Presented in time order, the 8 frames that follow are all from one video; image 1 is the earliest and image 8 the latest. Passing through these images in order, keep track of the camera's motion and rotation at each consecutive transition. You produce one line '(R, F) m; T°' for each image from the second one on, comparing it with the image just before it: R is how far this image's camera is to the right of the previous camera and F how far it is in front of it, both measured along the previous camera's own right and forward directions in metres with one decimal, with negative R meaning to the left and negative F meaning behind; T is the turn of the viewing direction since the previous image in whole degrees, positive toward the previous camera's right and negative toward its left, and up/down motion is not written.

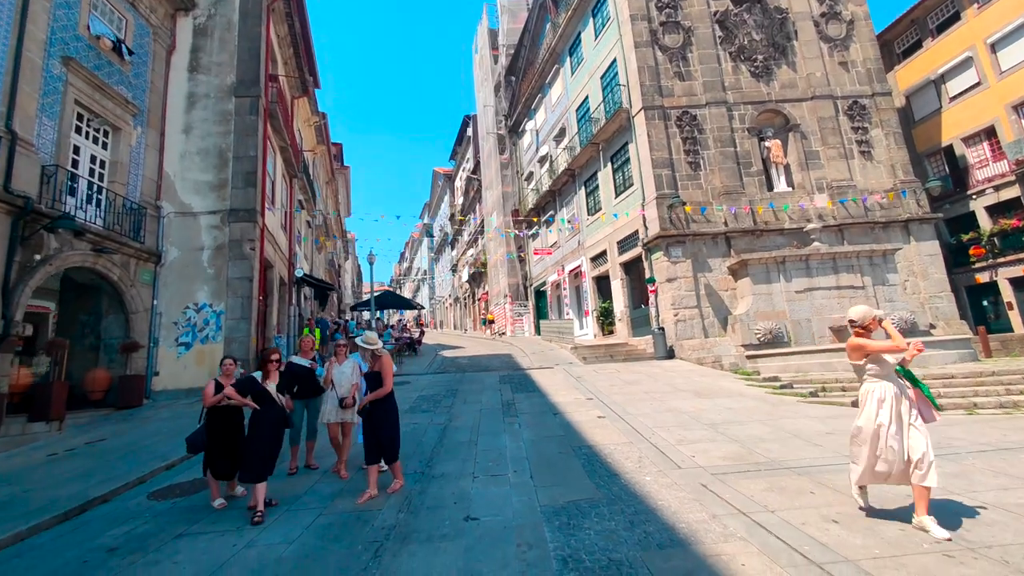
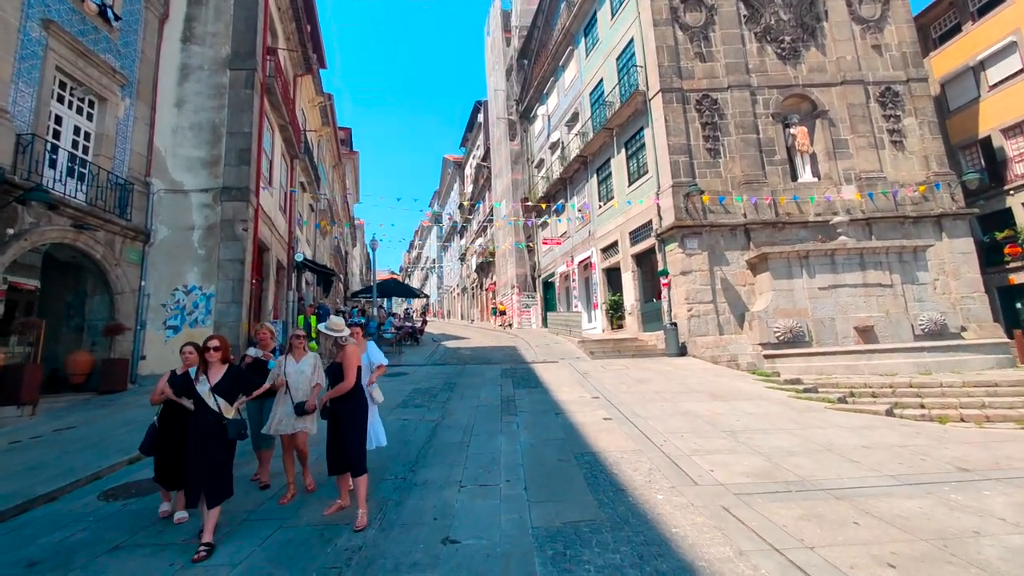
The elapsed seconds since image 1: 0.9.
(+0.1, +0.7) m; -1°
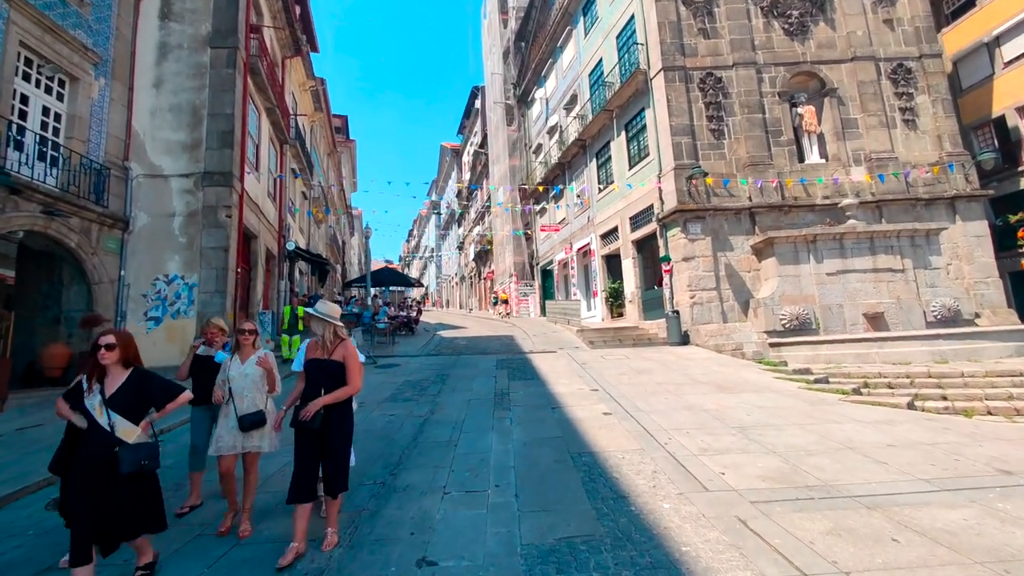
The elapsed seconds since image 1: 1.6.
(+0.1, +0.5) m; 0°
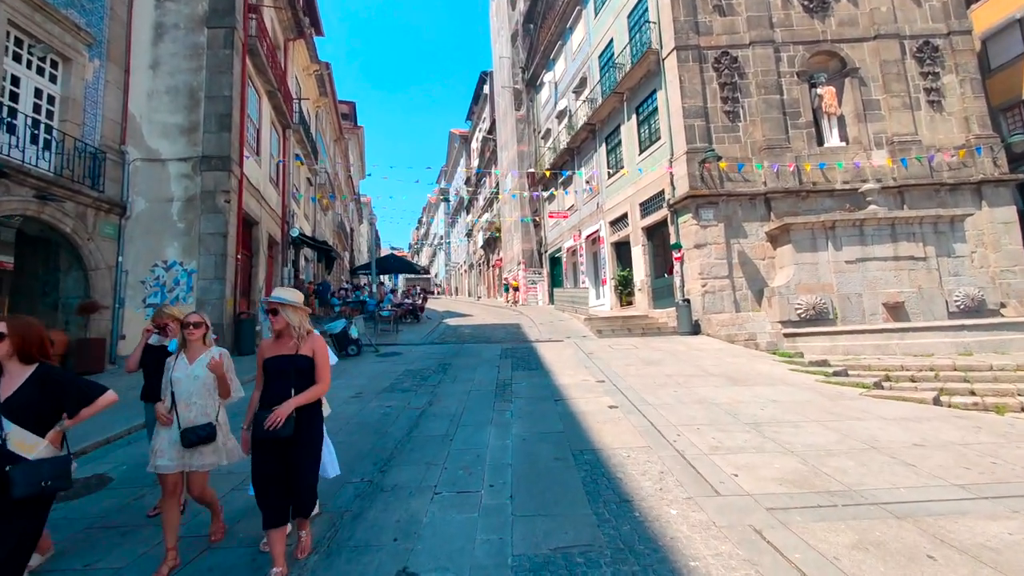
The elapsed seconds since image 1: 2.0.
(+0.1, +0.3) m; -1°
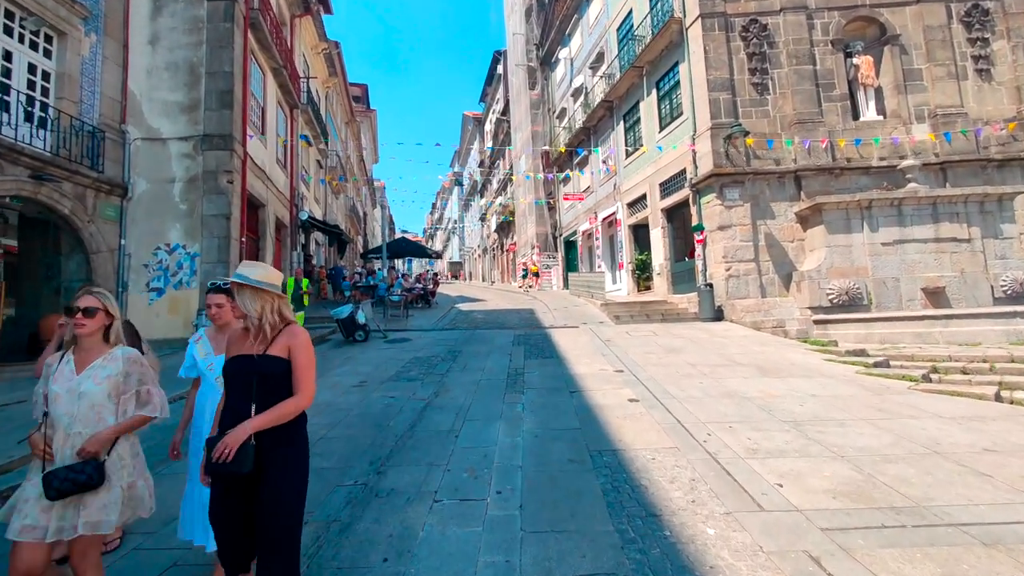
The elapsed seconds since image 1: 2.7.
(0.0, +0.5) m; -2°
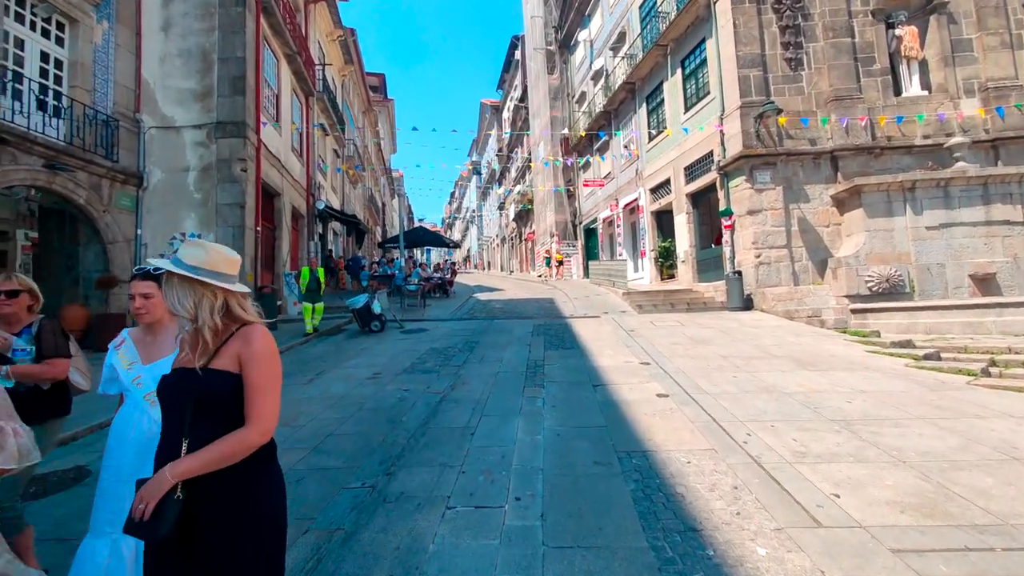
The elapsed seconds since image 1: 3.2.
(0.0, +0.4) m; -2°
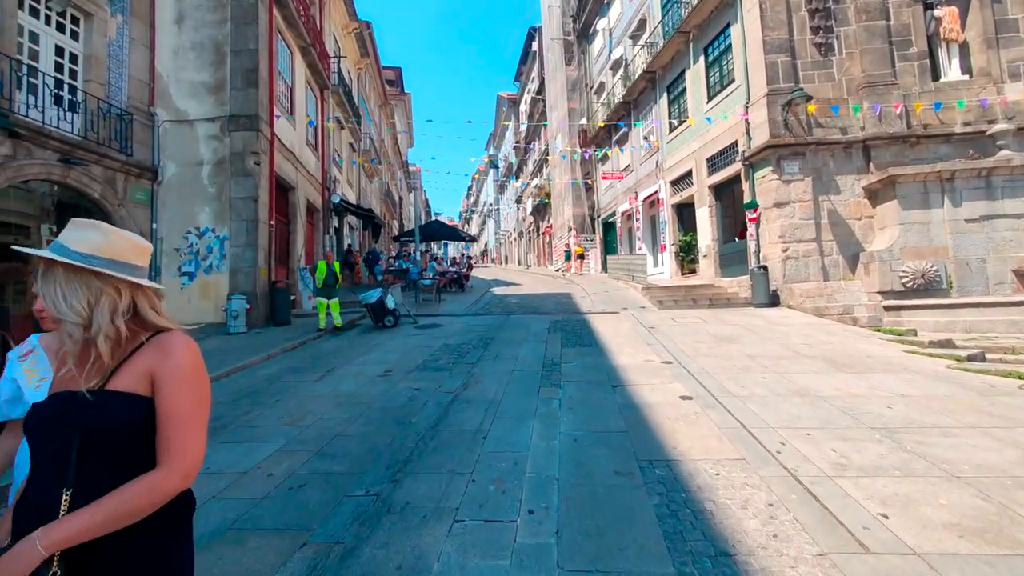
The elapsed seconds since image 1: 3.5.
(0.0, +0.3) m; -2°
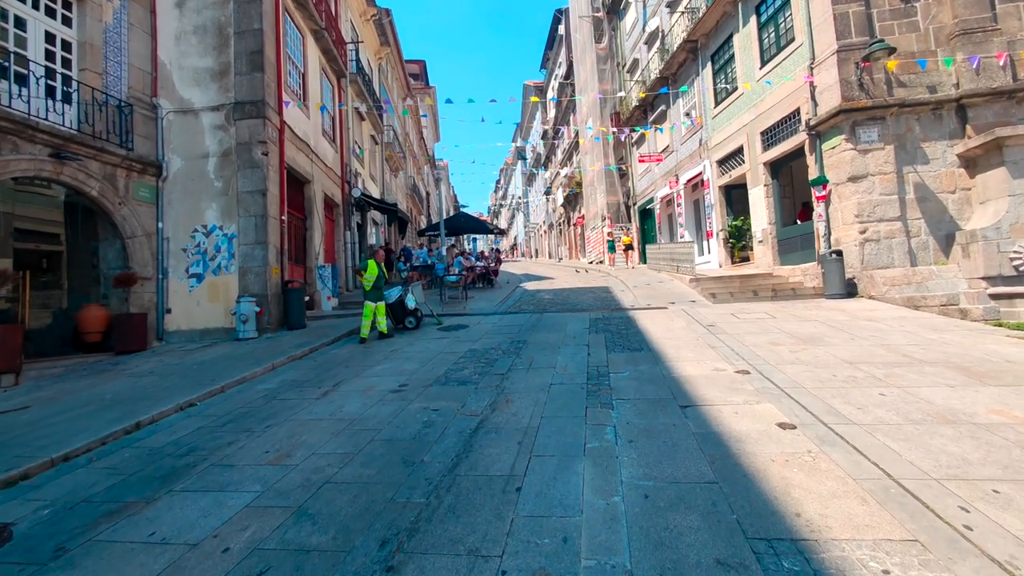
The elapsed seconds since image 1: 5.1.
(-0.1, +1.1) m; -4°
